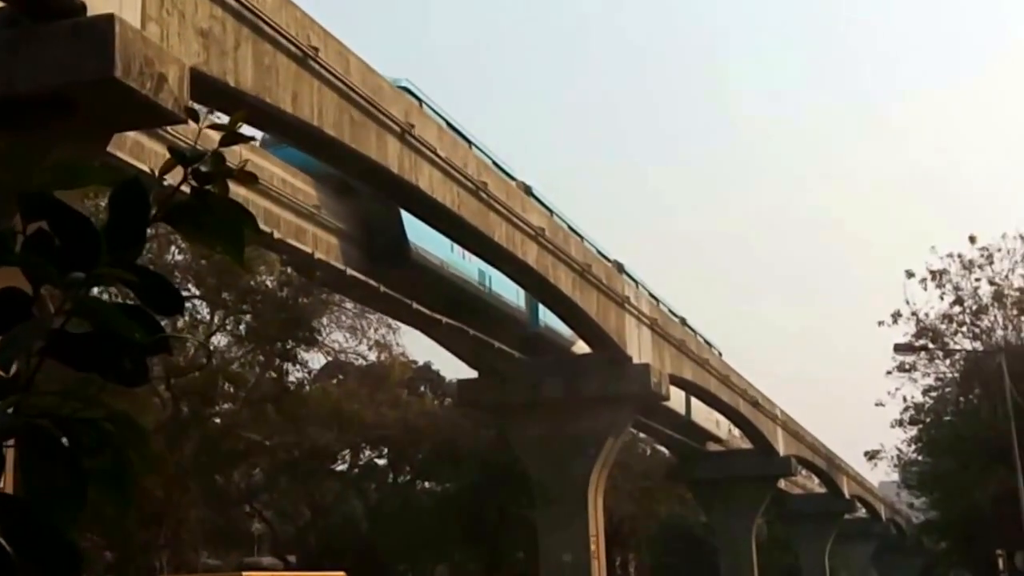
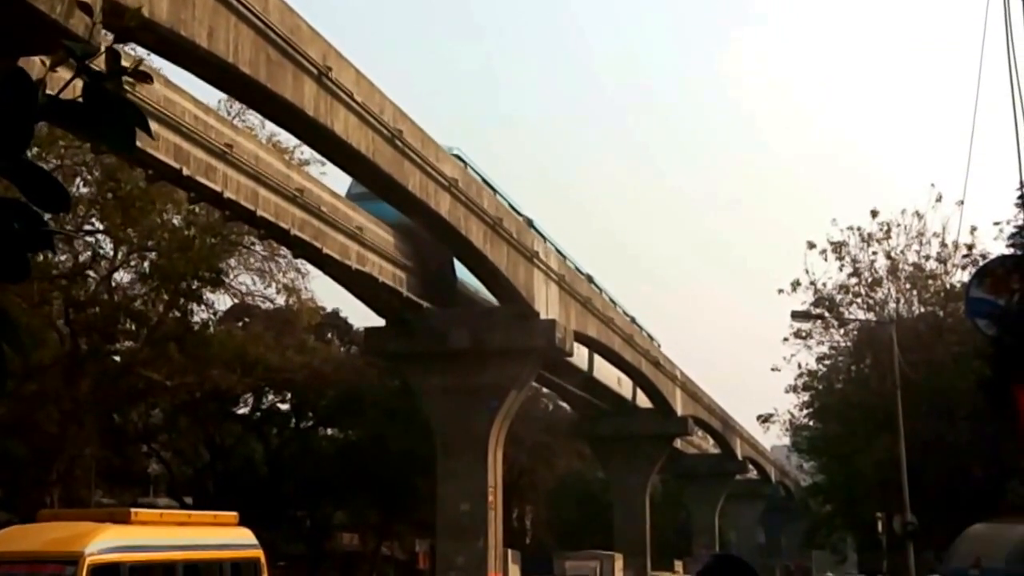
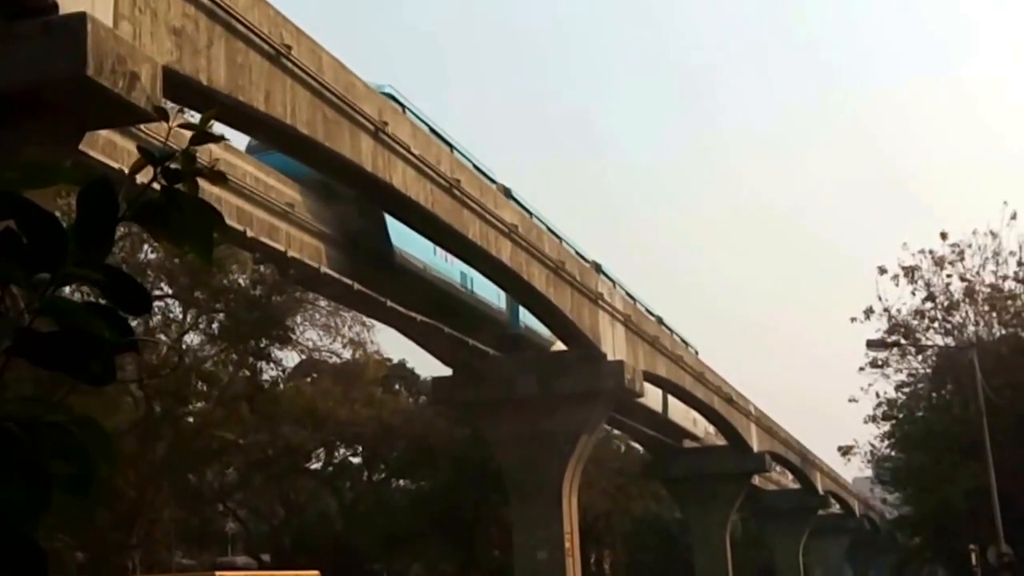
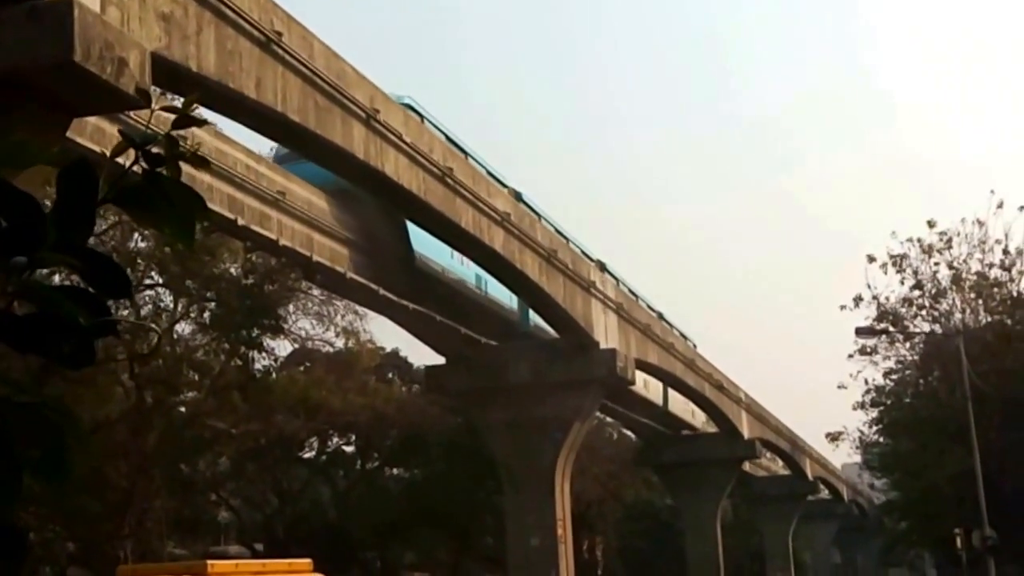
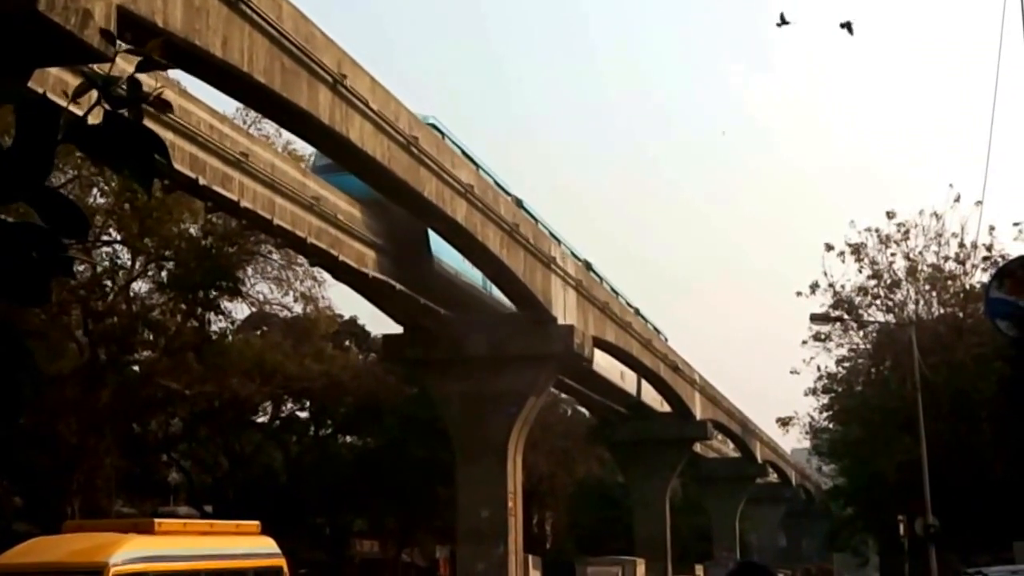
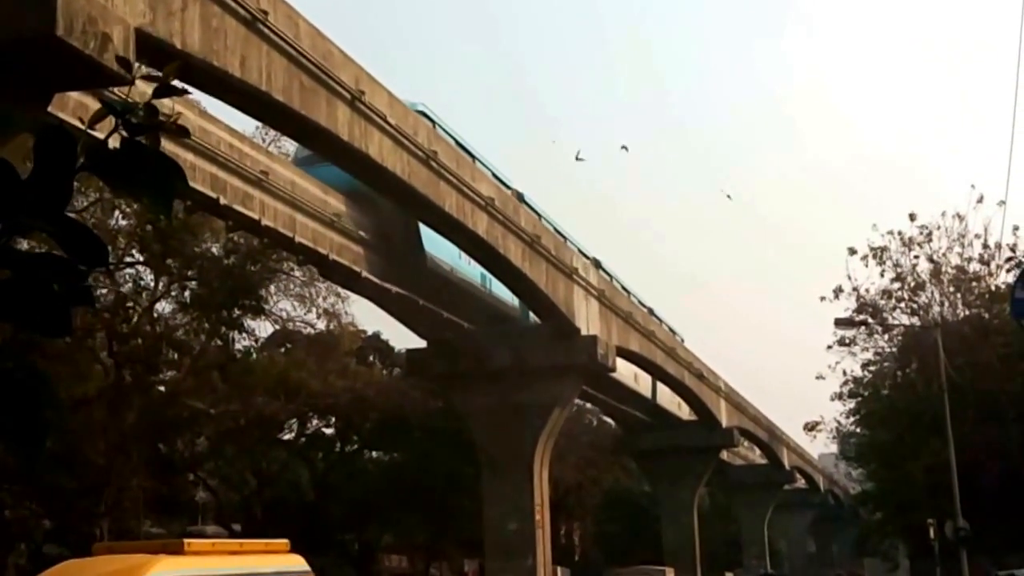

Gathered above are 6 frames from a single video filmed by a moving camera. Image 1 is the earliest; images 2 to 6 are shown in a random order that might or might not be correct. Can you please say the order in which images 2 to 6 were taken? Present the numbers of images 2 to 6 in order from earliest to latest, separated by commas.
3, 4, 6, 5, 2
